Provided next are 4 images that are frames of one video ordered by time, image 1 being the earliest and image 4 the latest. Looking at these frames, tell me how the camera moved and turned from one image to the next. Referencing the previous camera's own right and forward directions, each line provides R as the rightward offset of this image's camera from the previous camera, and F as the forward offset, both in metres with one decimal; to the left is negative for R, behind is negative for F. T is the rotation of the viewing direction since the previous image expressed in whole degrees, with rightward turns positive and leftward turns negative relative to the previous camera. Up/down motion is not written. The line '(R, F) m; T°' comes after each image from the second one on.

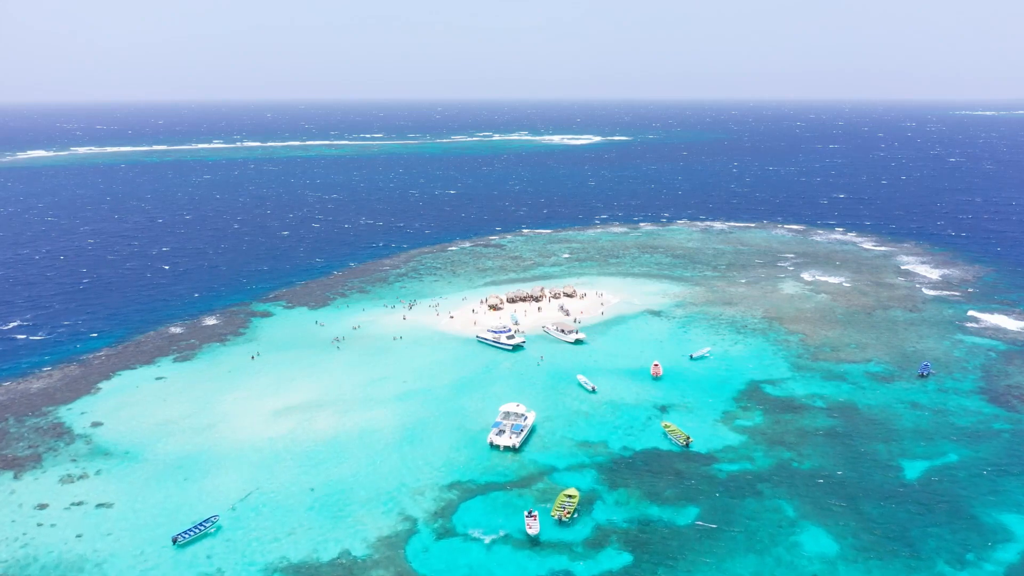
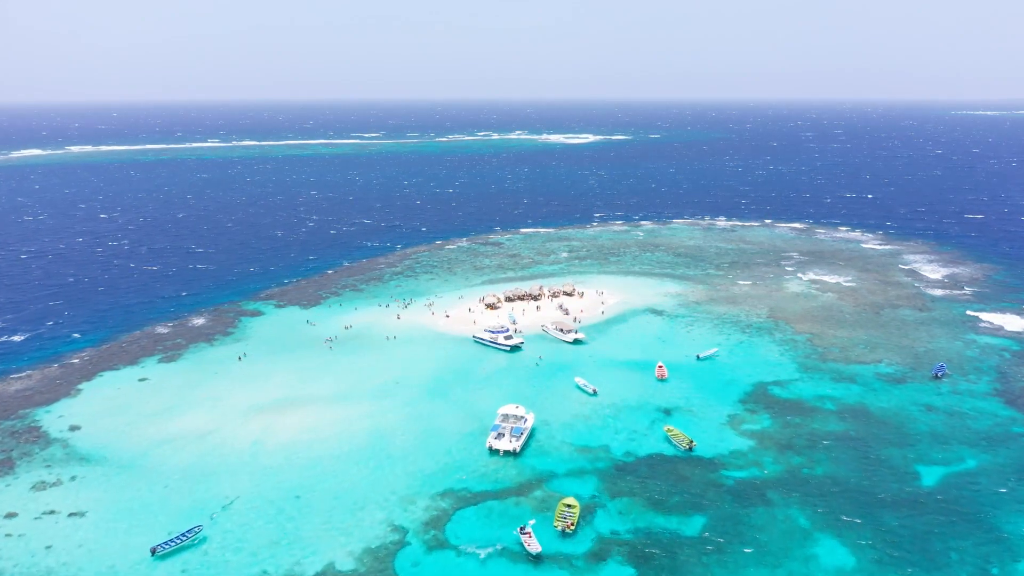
(+0.2, +2.3) m; 0°
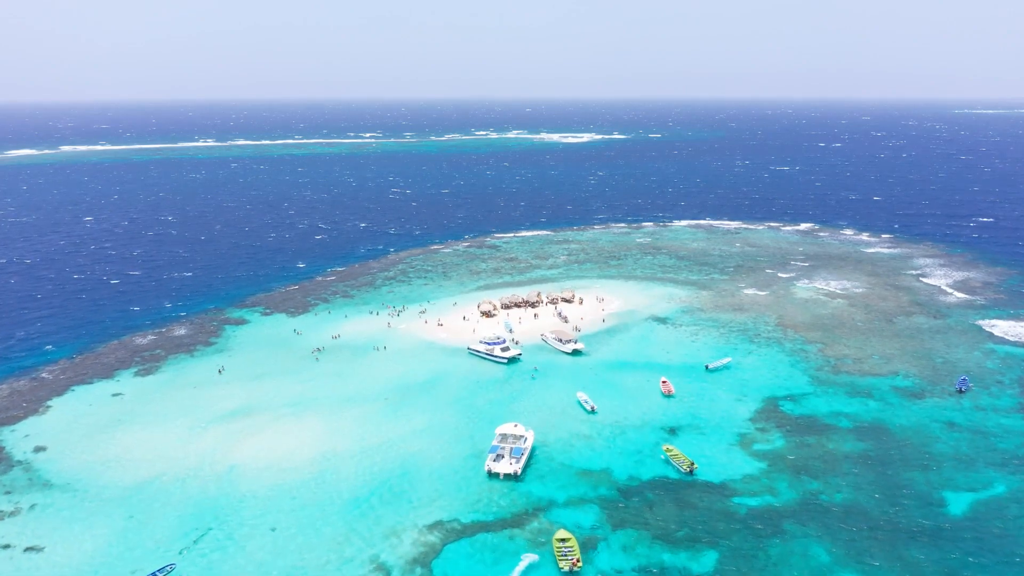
(+0.3, +3.2) m; 0°
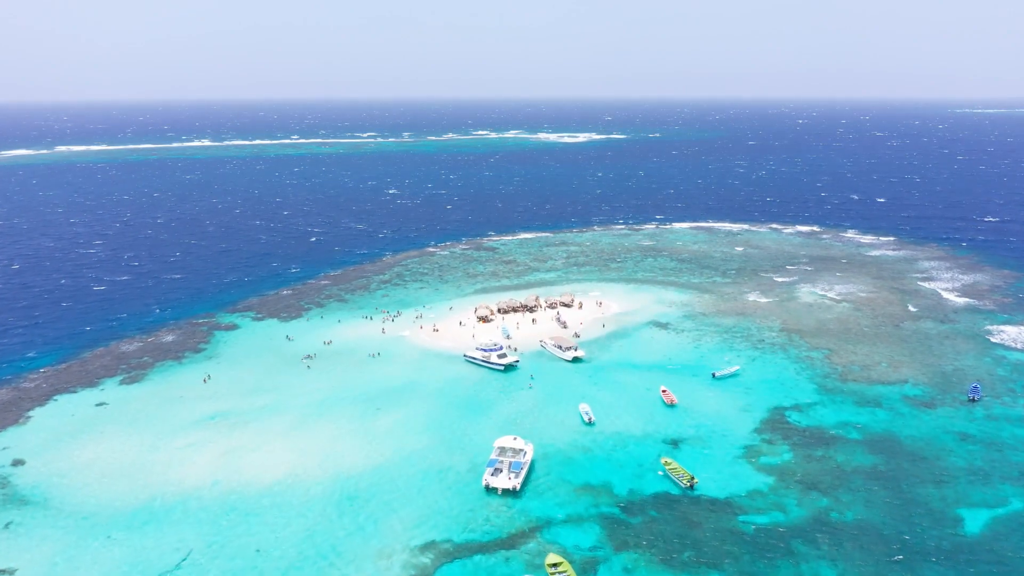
(+0.2, +1.8) m; 0°
